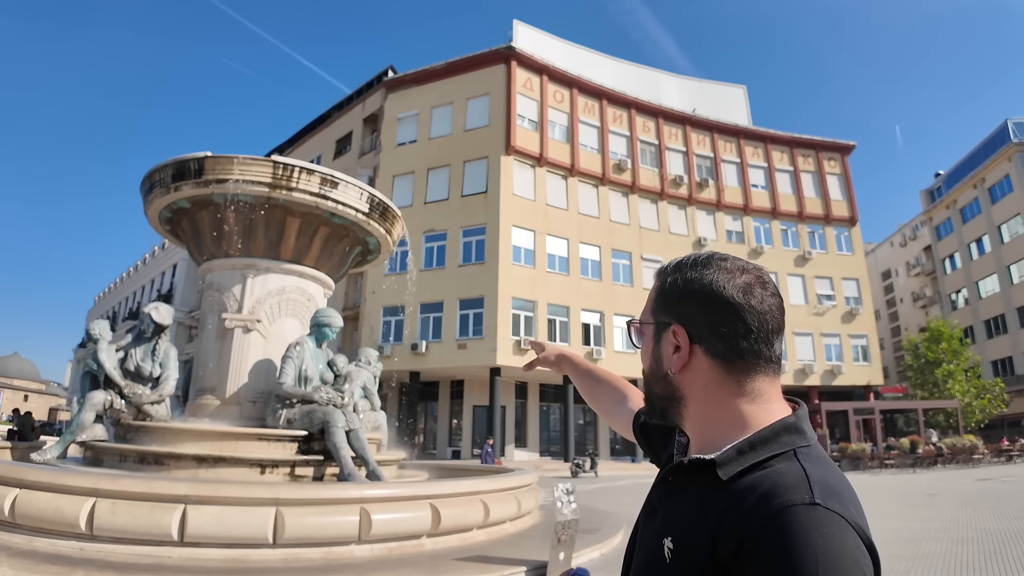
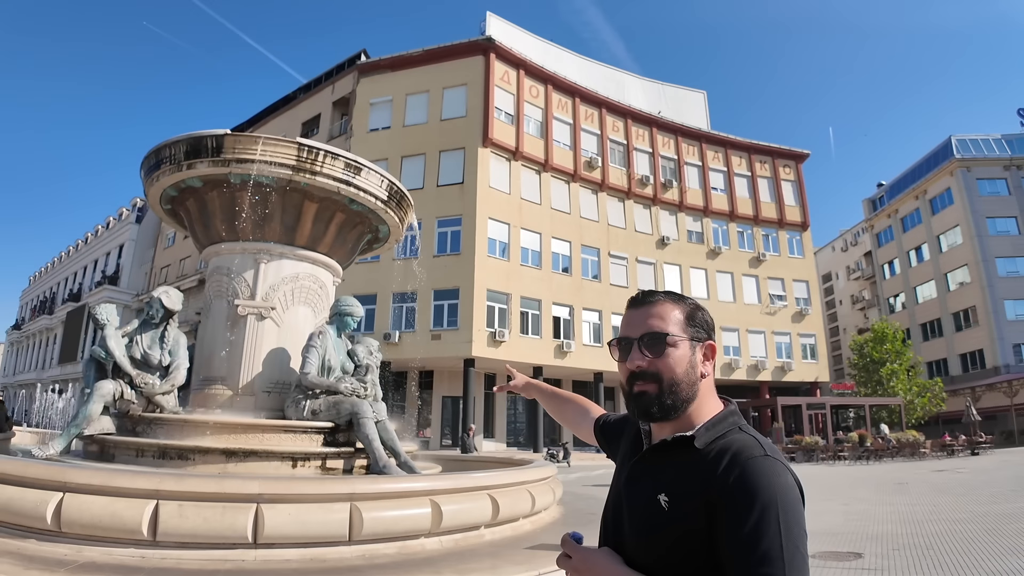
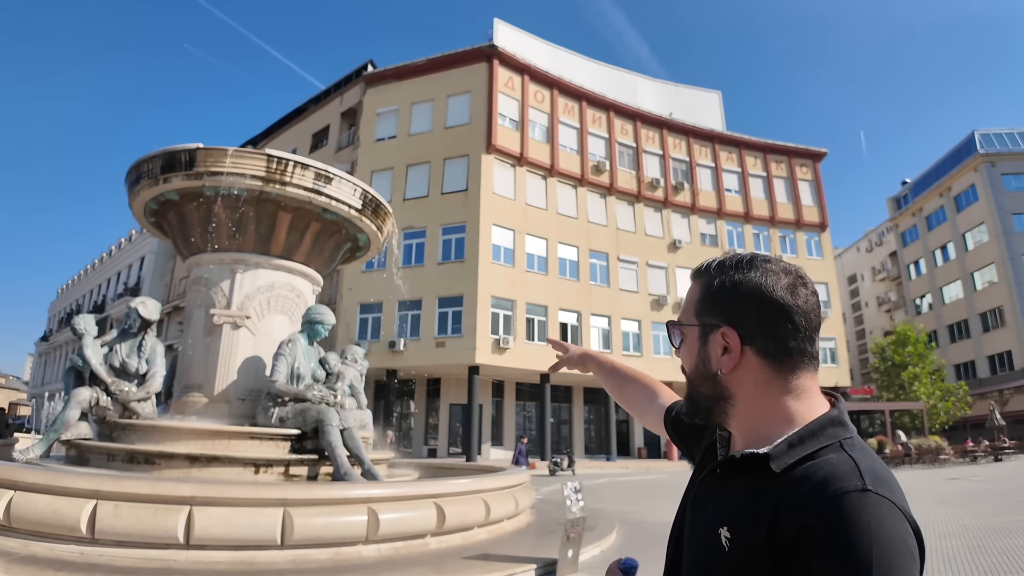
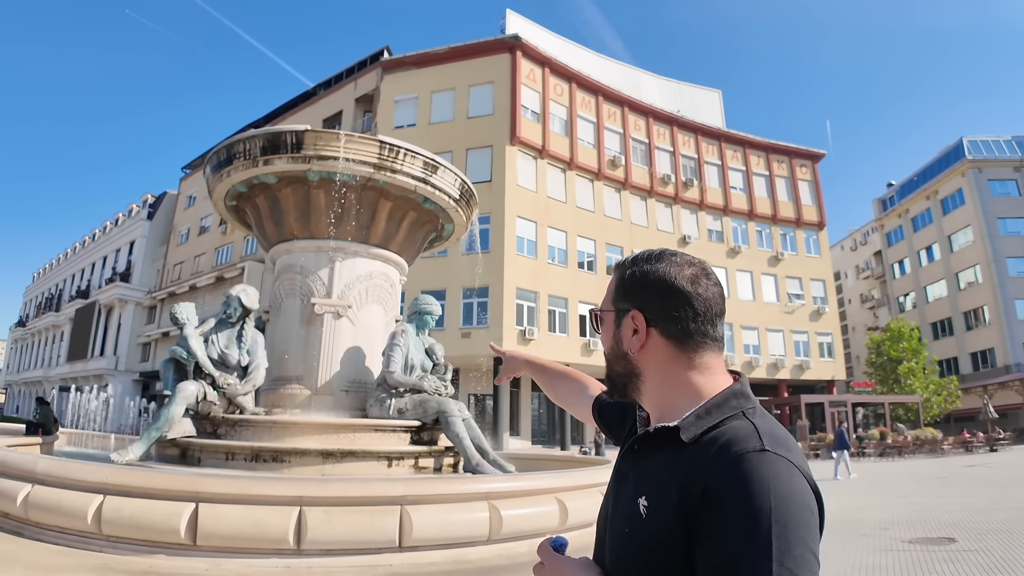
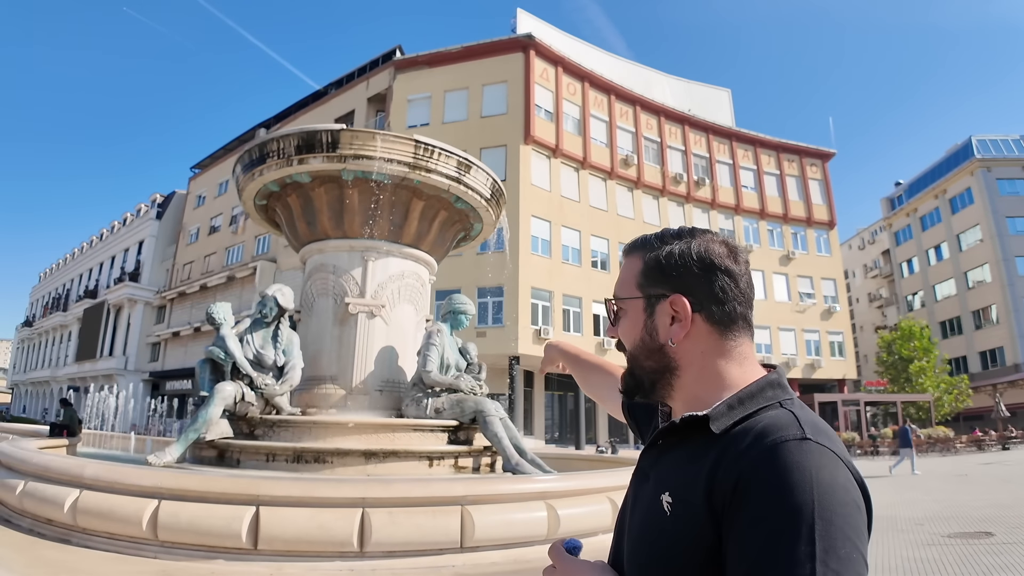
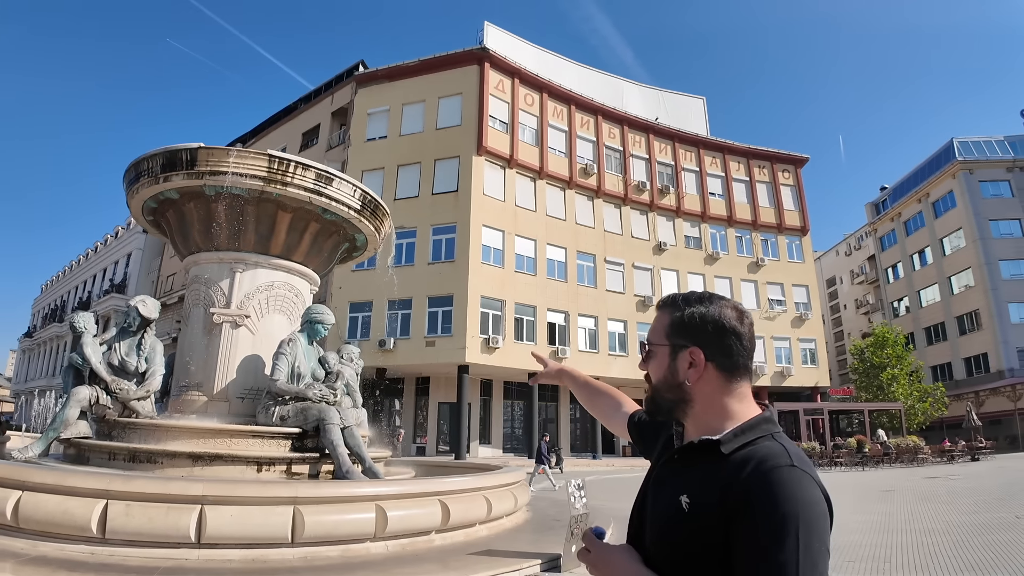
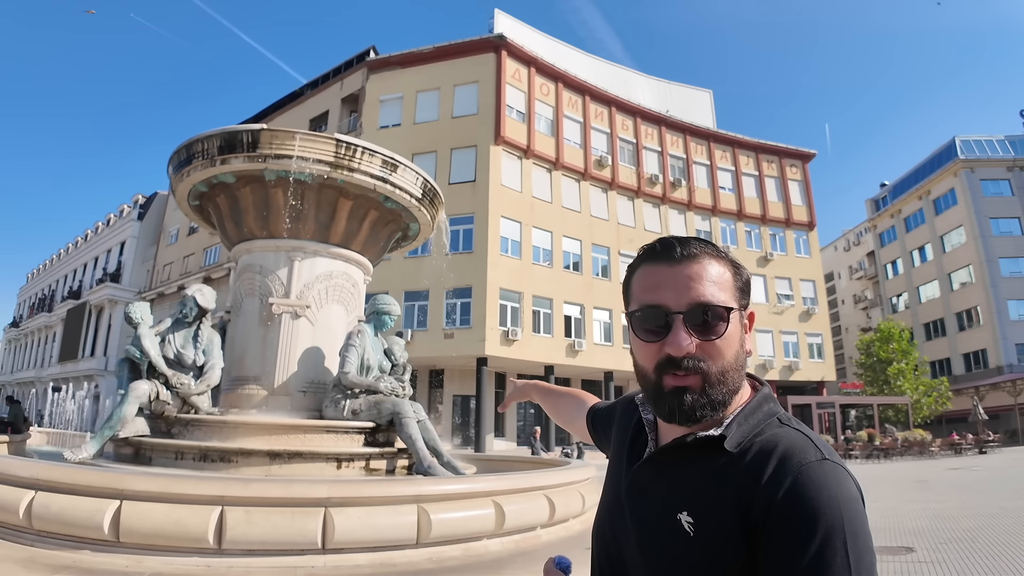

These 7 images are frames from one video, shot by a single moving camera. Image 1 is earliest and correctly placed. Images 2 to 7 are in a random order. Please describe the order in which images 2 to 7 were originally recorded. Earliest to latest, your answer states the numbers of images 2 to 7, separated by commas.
3, 6, 2, 7, 4, 5
